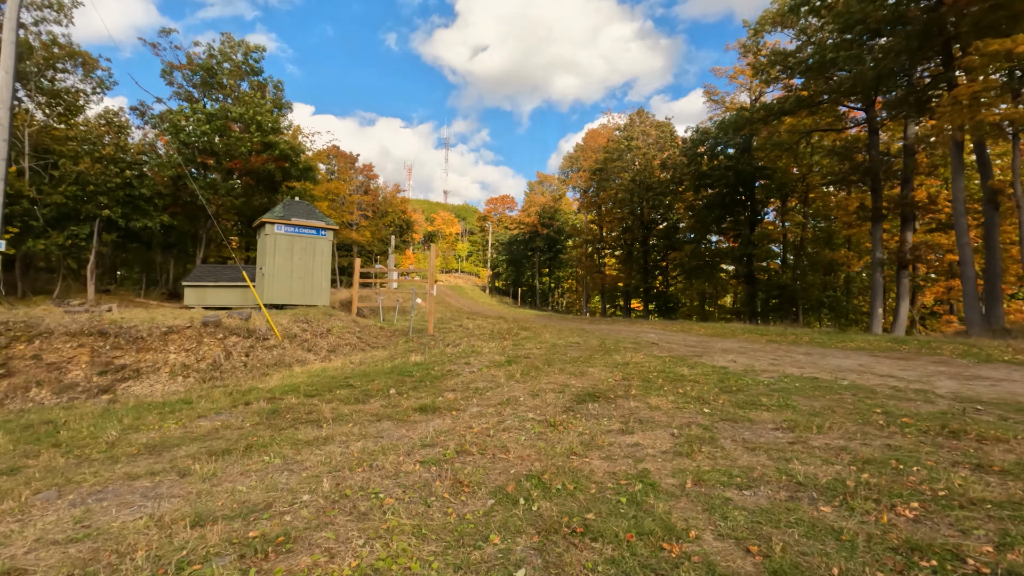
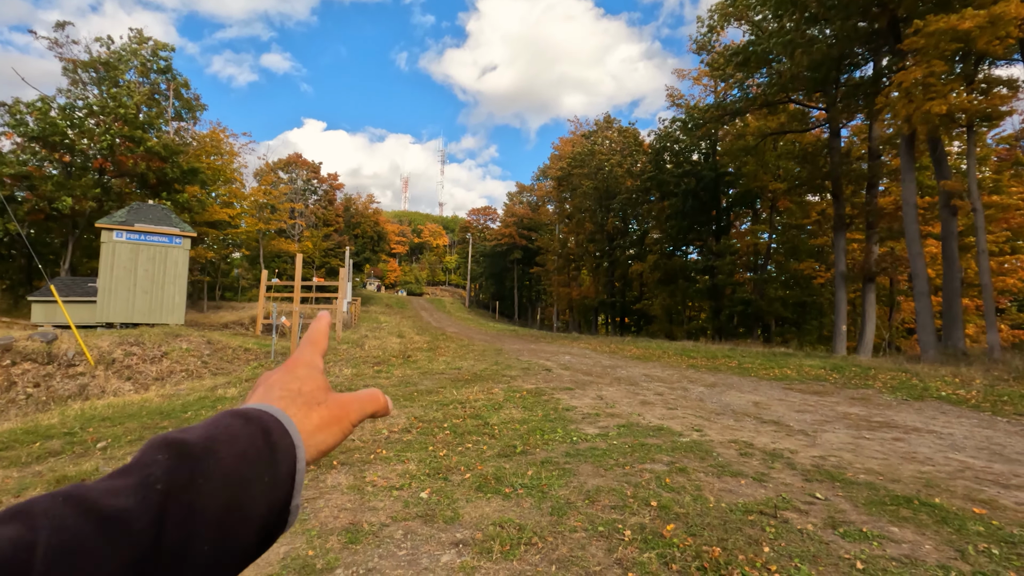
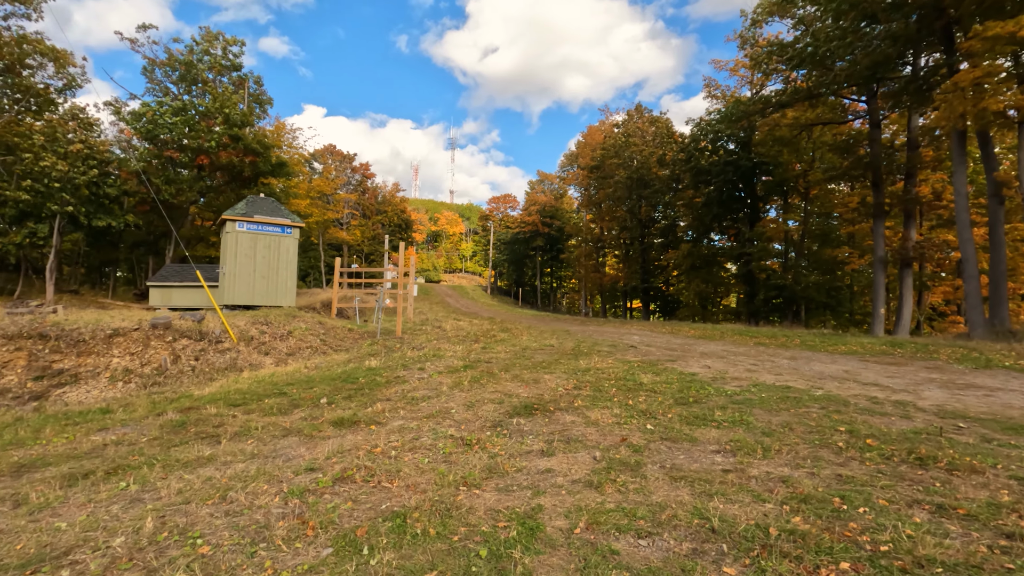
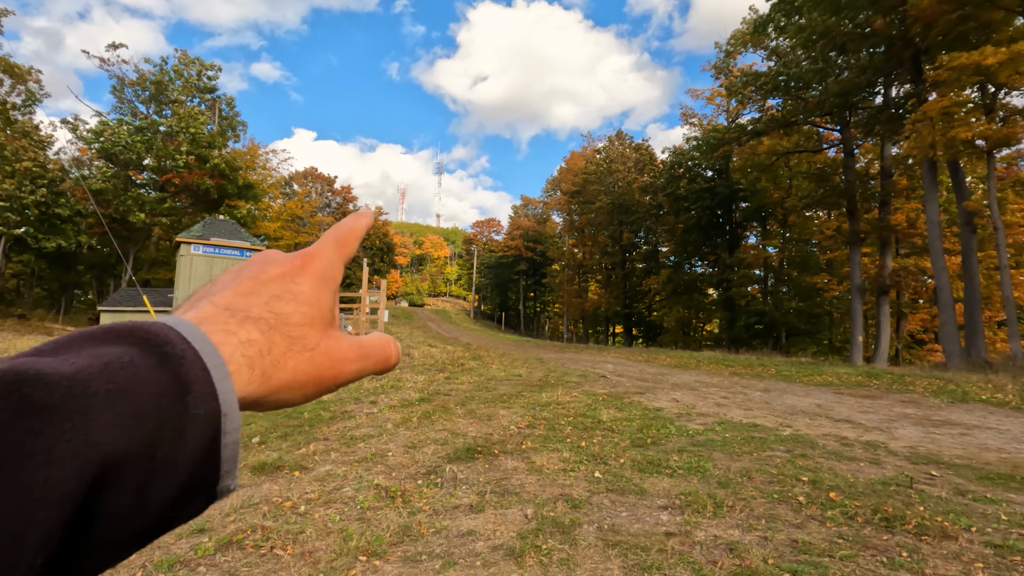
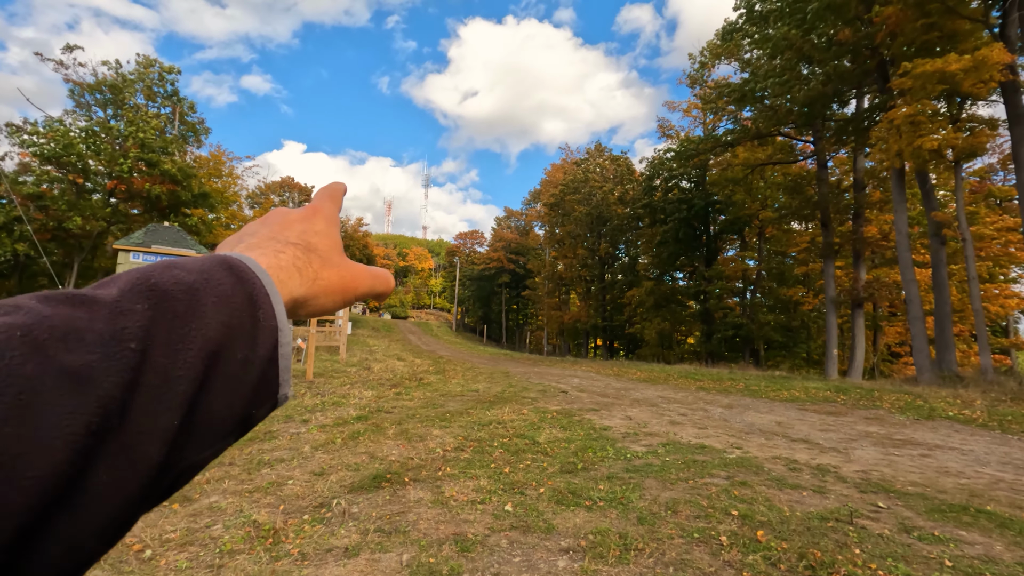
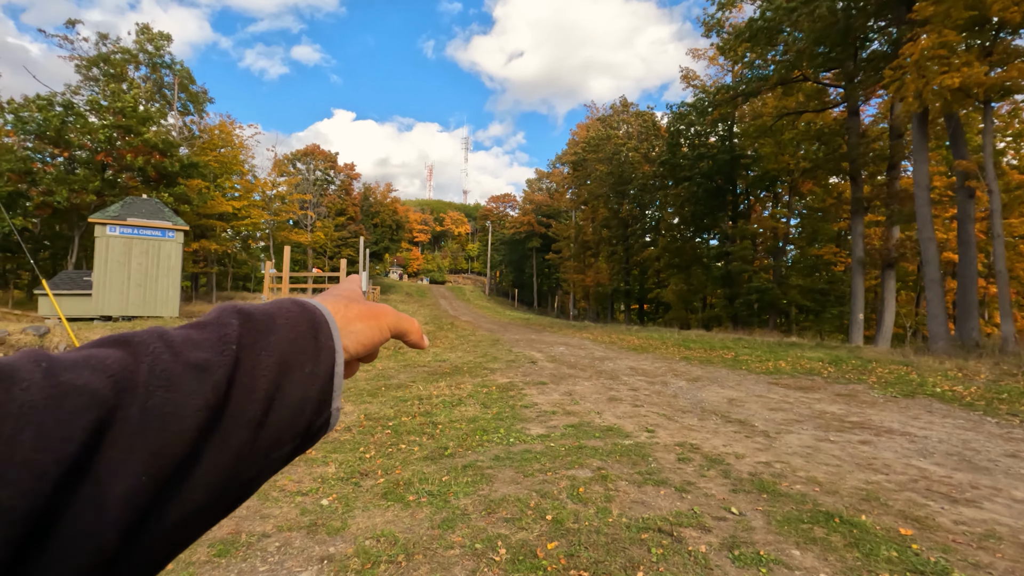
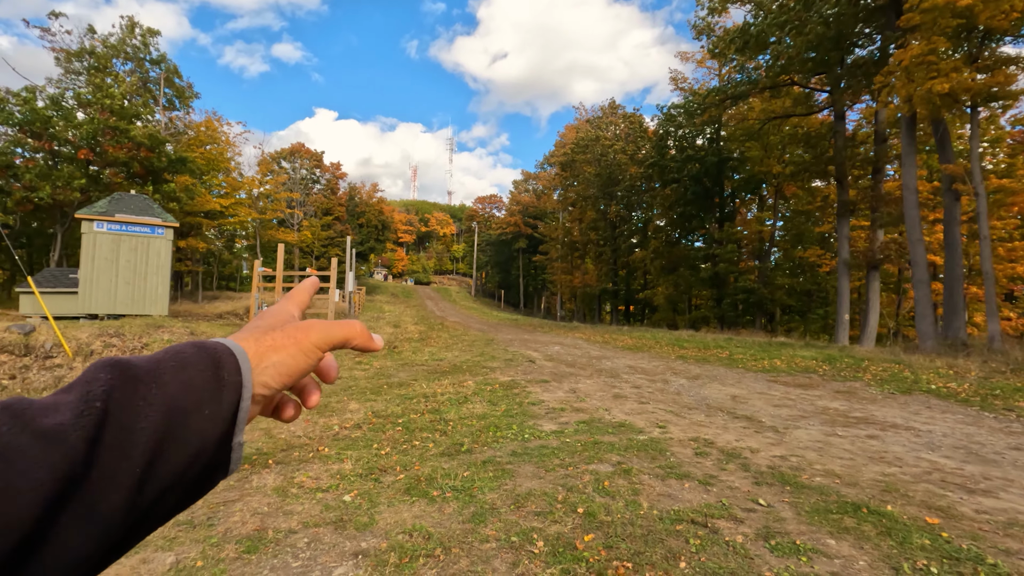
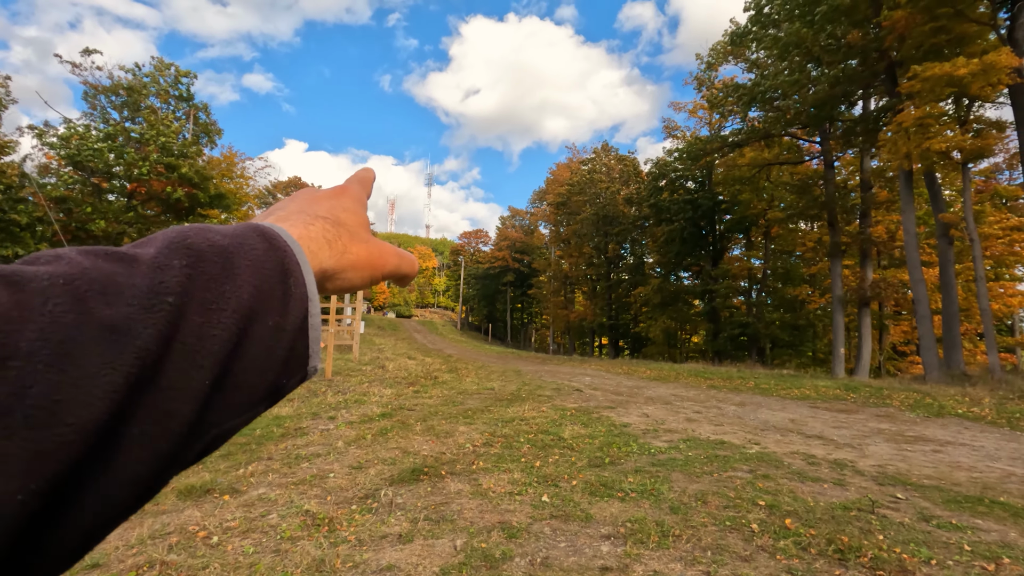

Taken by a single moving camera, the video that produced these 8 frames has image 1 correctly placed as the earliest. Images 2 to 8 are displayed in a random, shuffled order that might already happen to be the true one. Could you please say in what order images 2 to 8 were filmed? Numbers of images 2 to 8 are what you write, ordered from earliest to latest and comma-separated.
3, 4, 8, 5, 2, 7, 6
